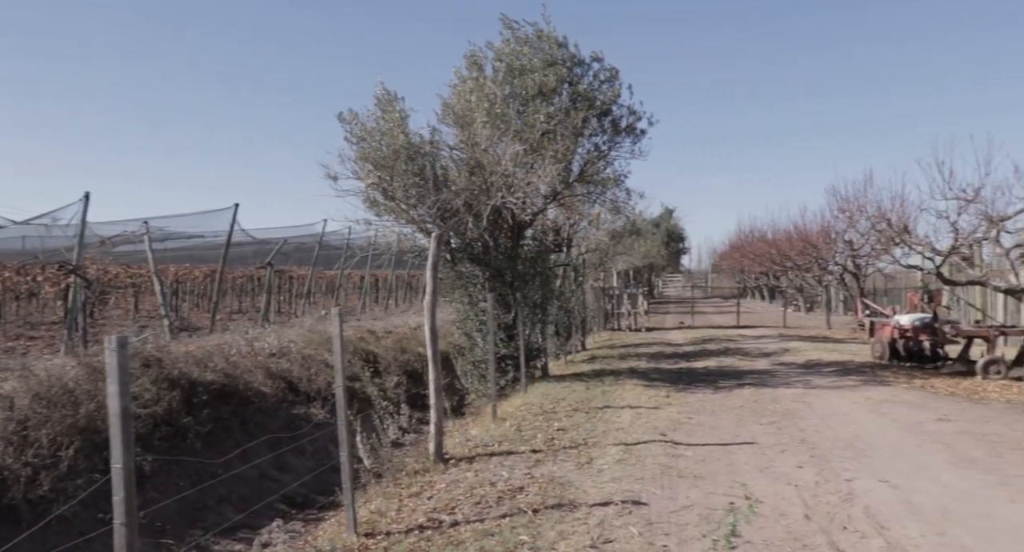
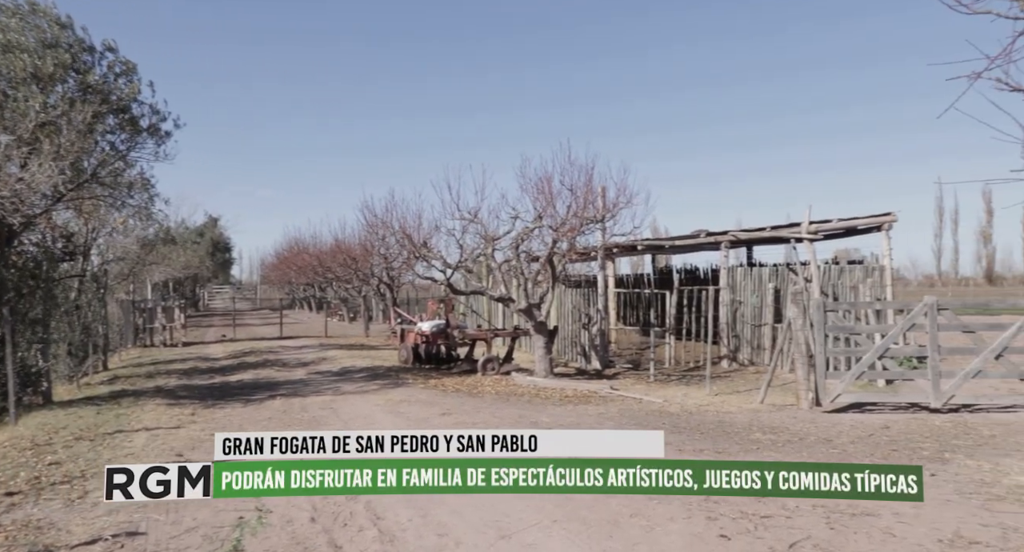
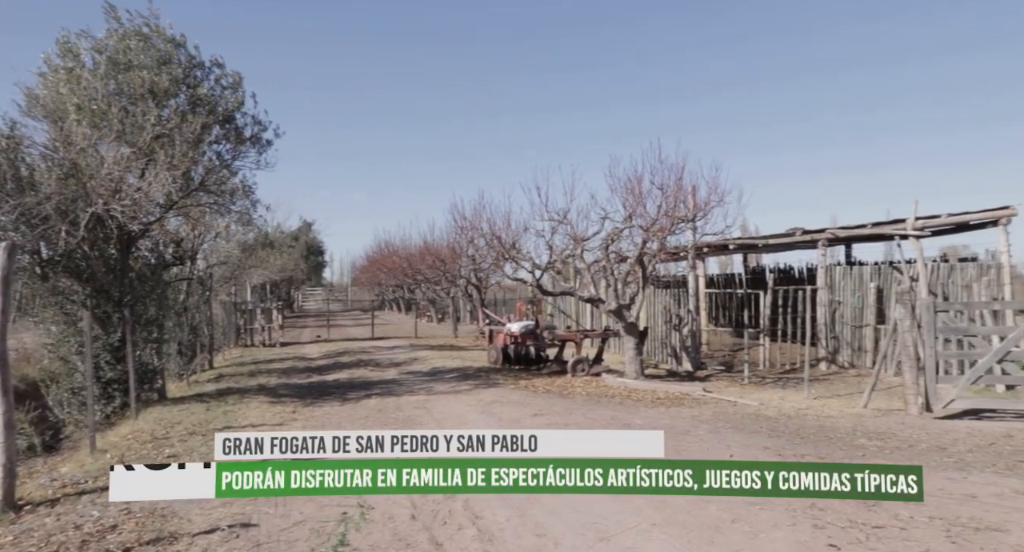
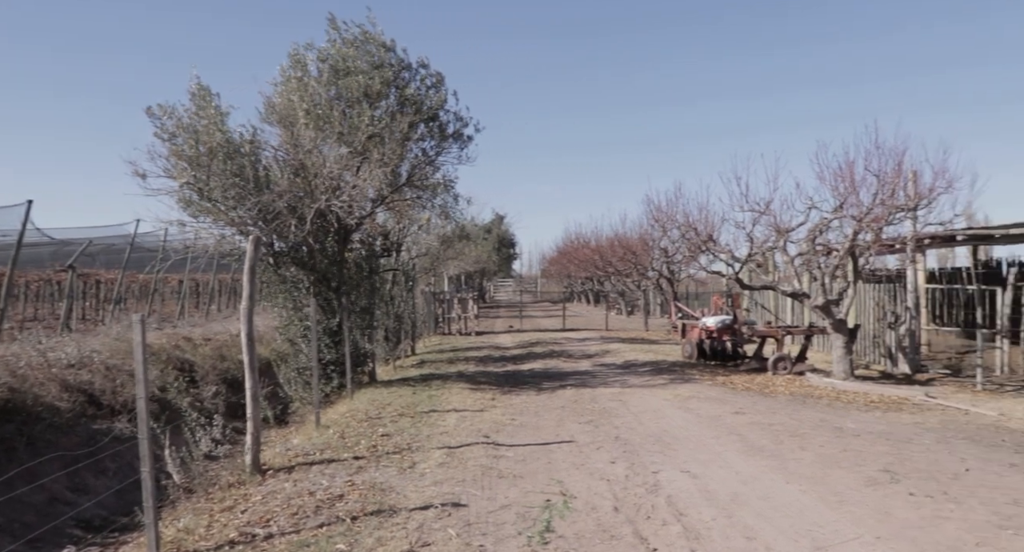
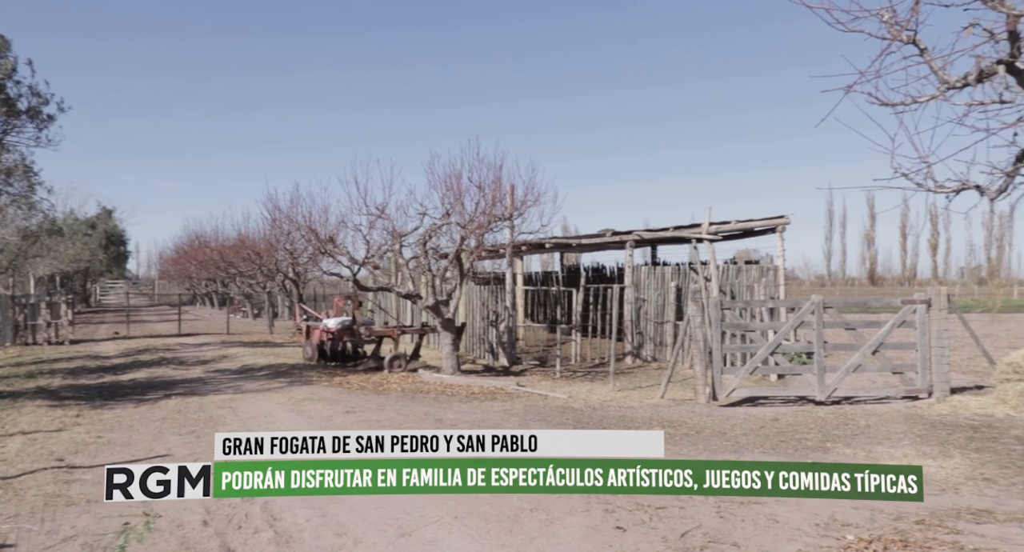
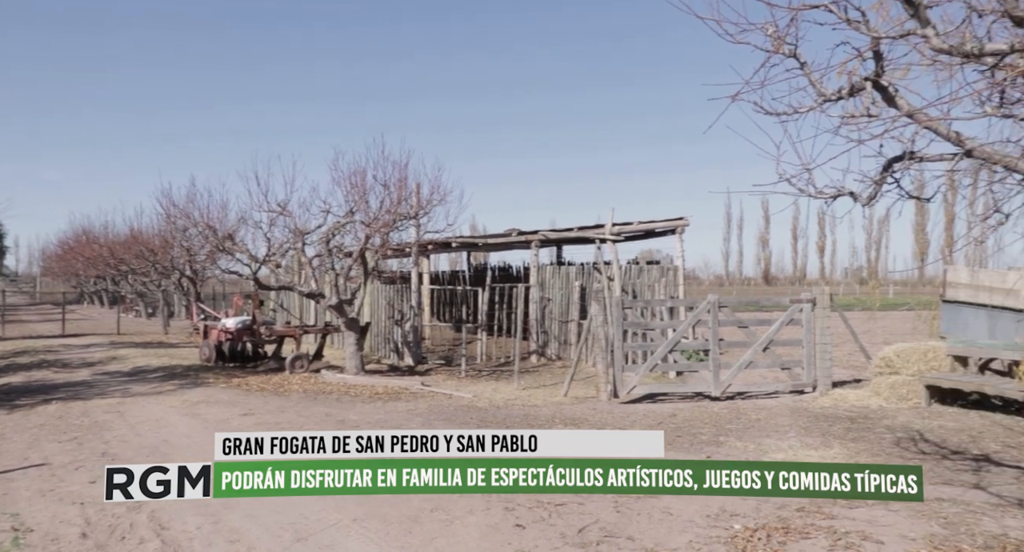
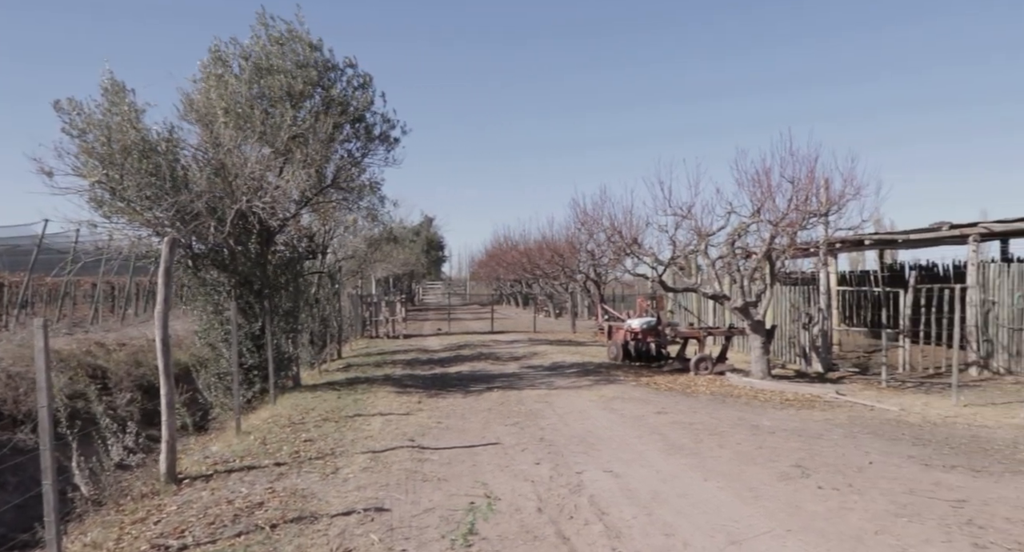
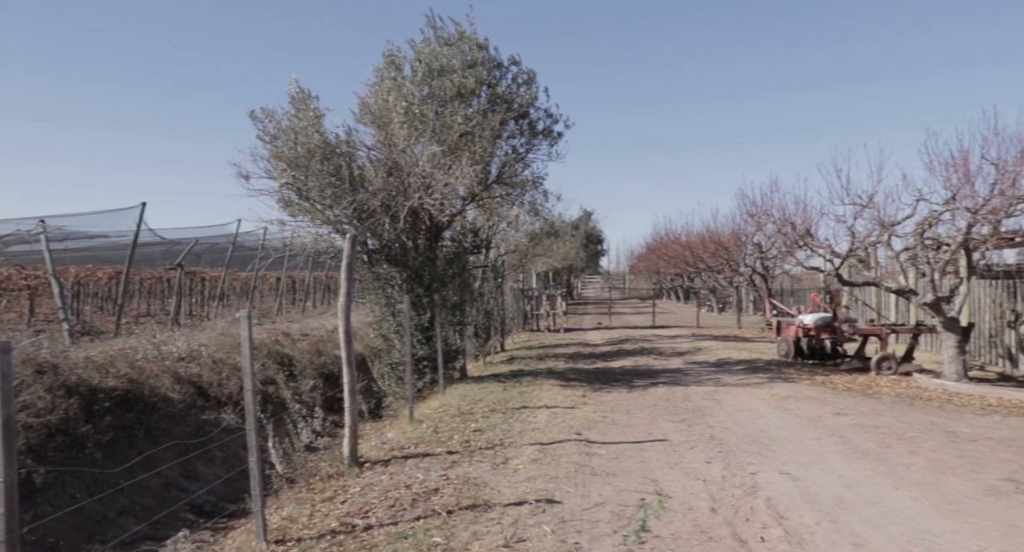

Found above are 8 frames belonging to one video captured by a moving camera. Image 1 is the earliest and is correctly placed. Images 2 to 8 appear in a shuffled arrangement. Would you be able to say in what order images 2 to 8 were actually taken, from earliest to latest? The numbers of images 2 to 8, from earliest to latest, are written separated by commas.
8, 4, 7, 3, 2, 5, 6
